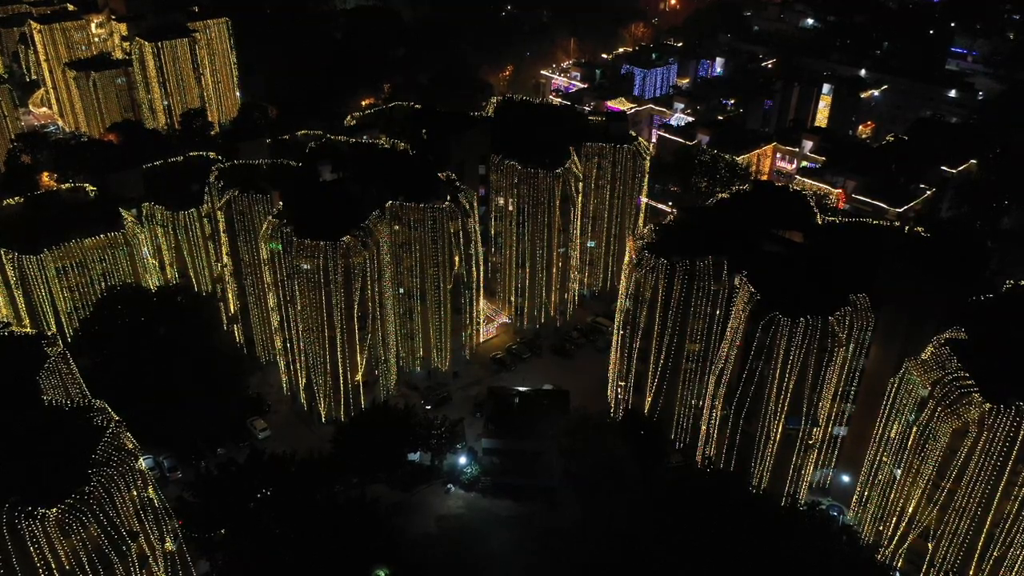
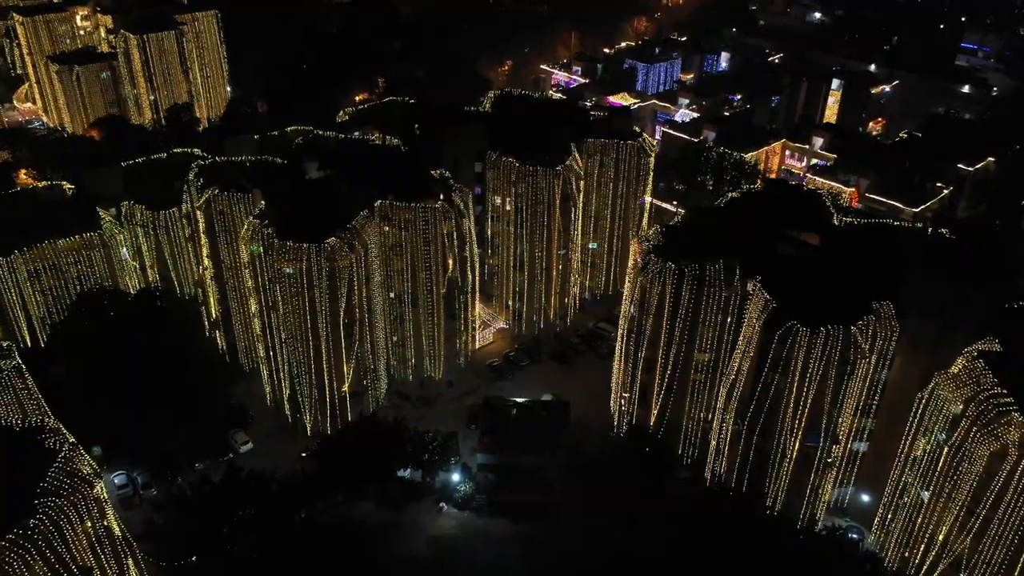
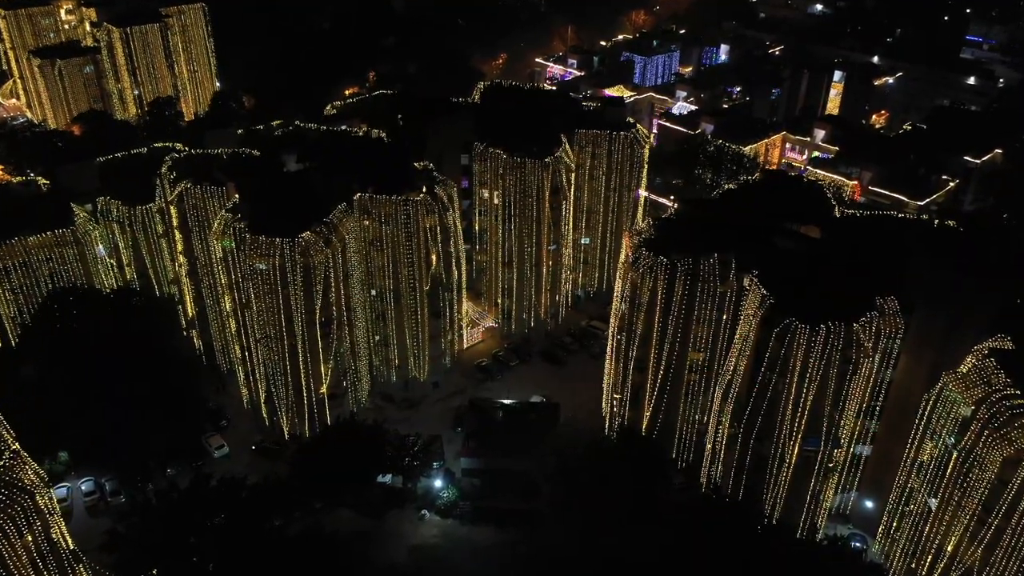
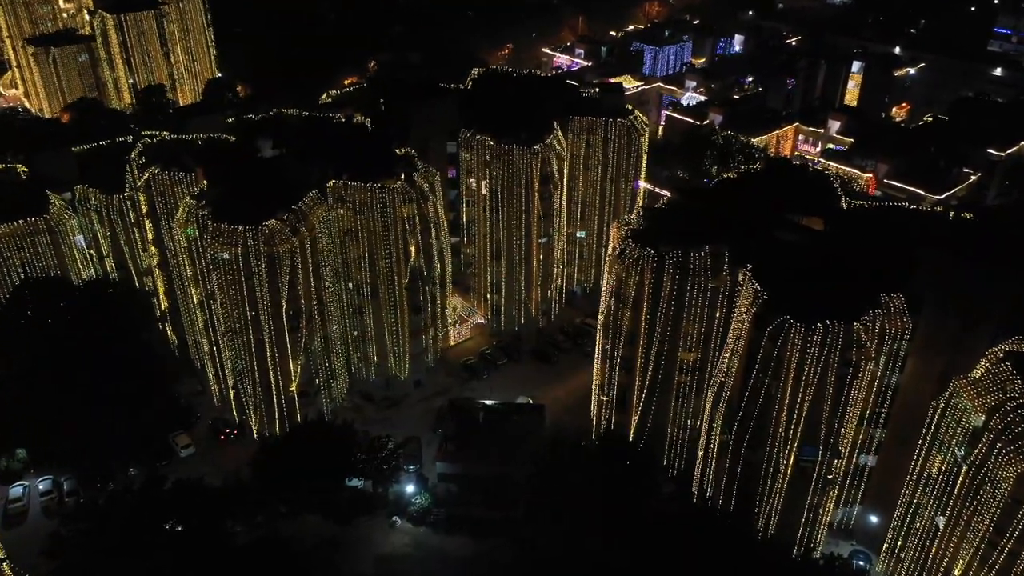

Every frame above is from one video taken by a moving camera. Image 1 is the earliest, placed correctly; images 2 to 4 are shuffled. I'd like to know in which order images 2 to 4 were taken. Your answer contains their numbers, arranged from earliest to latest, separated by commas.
2, 3, 4
